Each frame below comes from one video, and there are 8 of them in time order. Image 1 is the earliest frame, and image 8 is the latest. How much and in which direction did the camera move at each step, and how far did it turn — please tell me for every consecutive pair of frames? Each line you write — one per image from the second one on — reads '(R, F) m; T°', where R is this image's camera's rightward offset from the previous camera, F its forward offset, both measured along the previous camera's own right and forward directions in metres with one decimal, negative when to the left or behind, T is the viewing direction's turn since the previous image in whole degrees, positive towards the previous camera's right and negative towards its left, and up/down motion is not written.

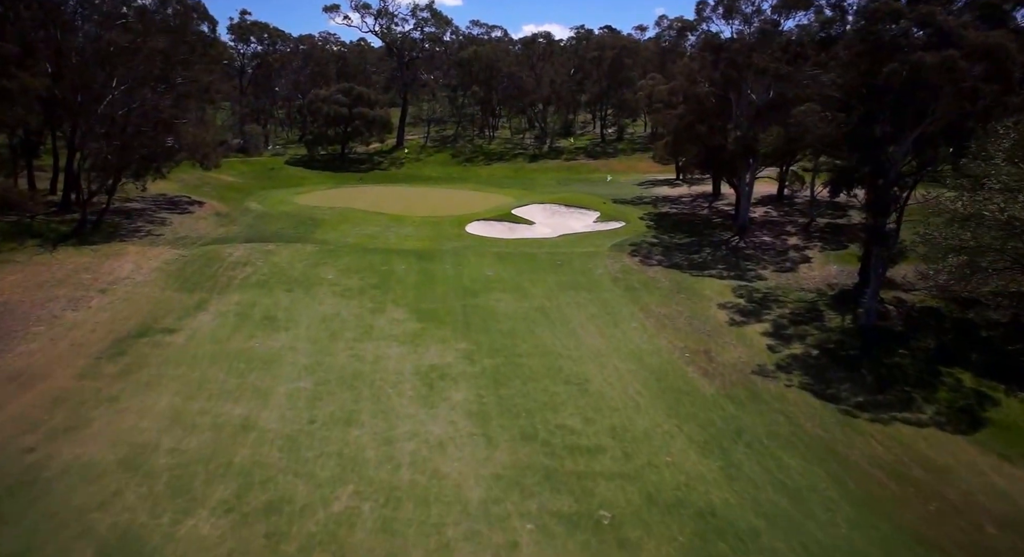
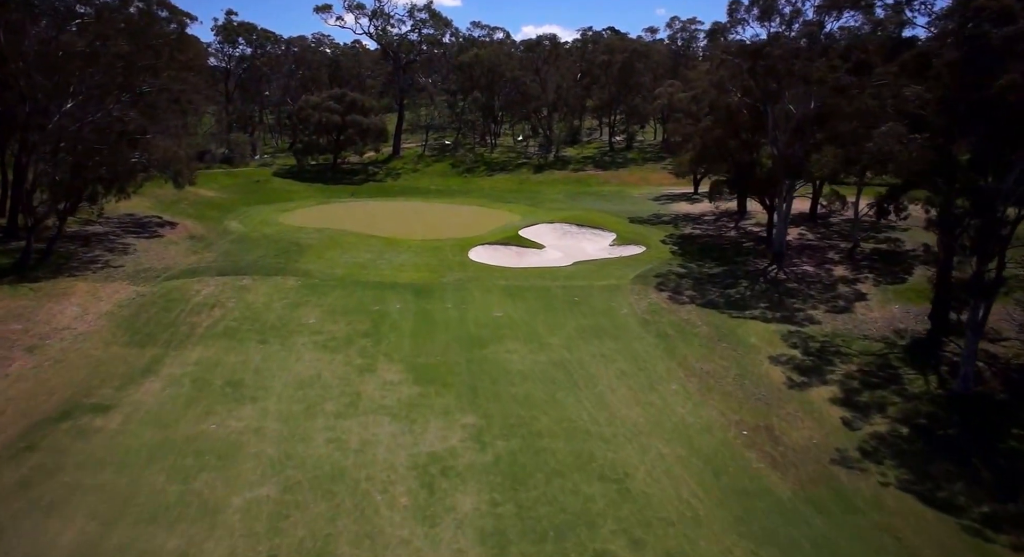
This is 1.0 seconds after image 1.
(-0.5, +4.1) m; 0°
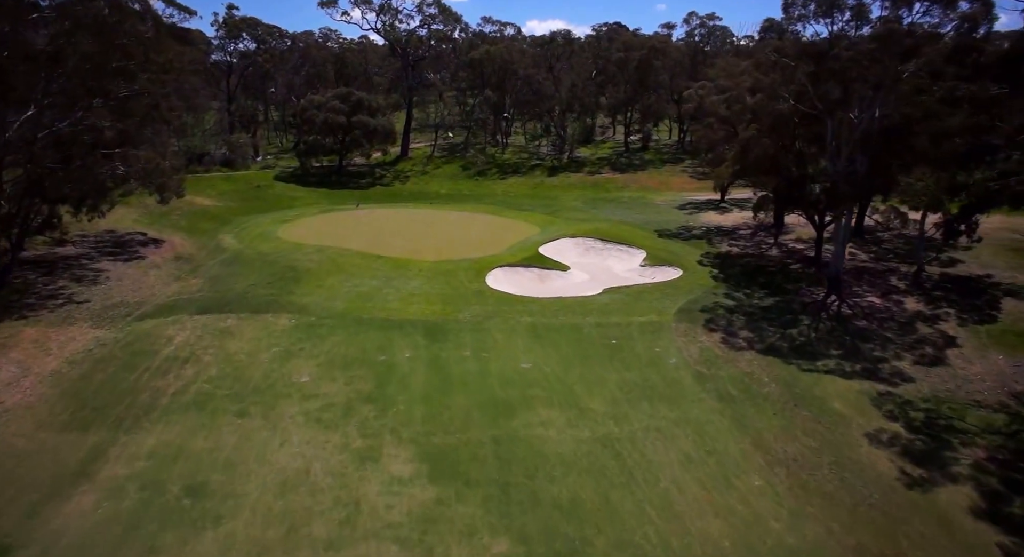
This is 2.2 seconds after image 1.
(-0.9, +4.5) m; -1°
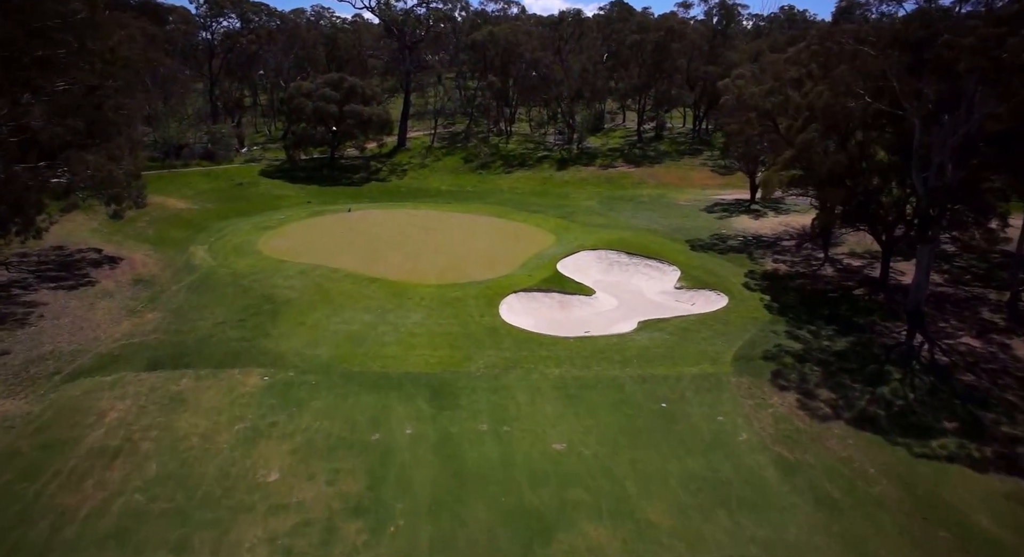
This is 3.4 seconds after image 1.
(-0.9, +5.2) m; 0°
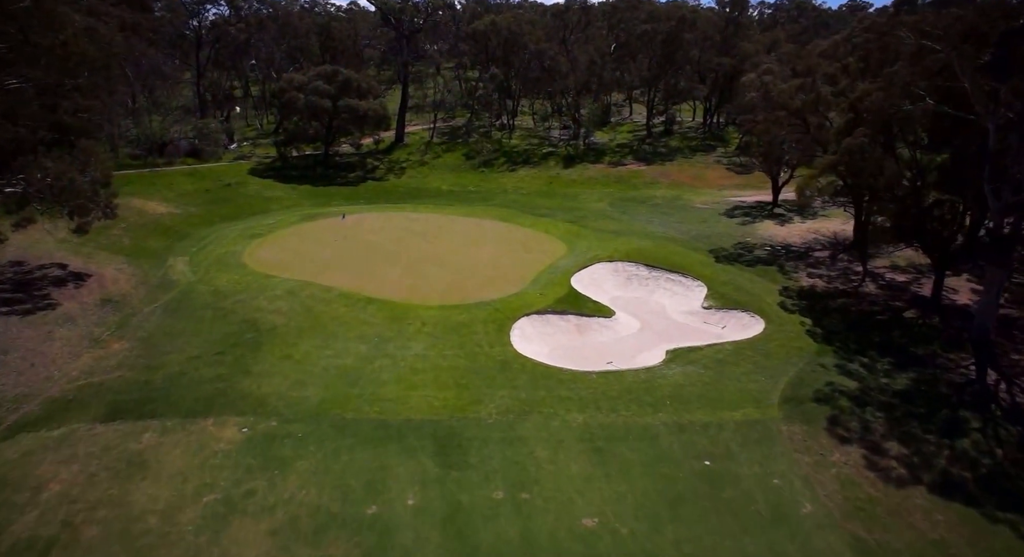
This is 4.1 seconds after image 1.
(-0.6, +3.1) m; 0°
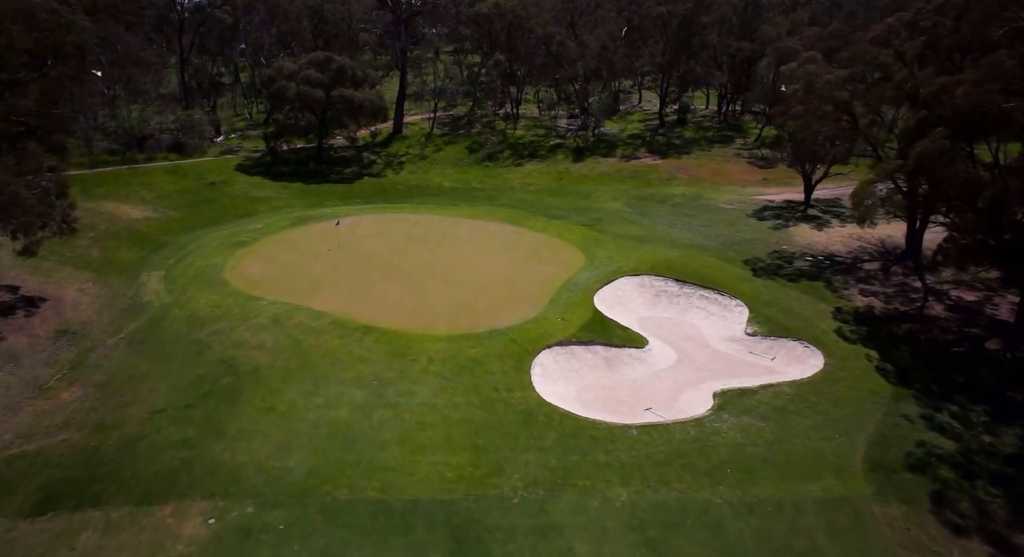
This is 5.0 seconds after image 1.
(-0.8, +3.7) m; 0°
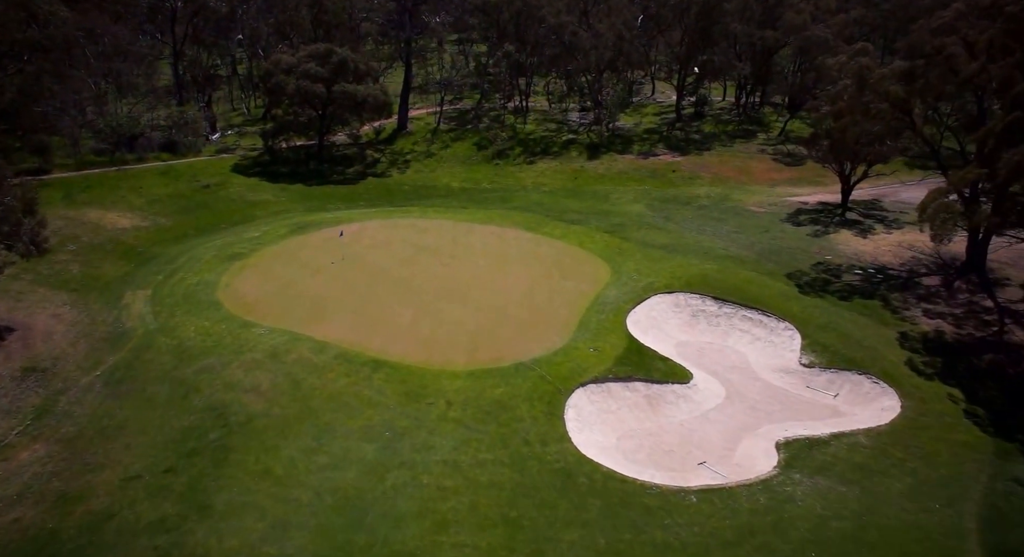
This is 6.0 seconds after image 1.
(-0.9, +2.9) m; 0°
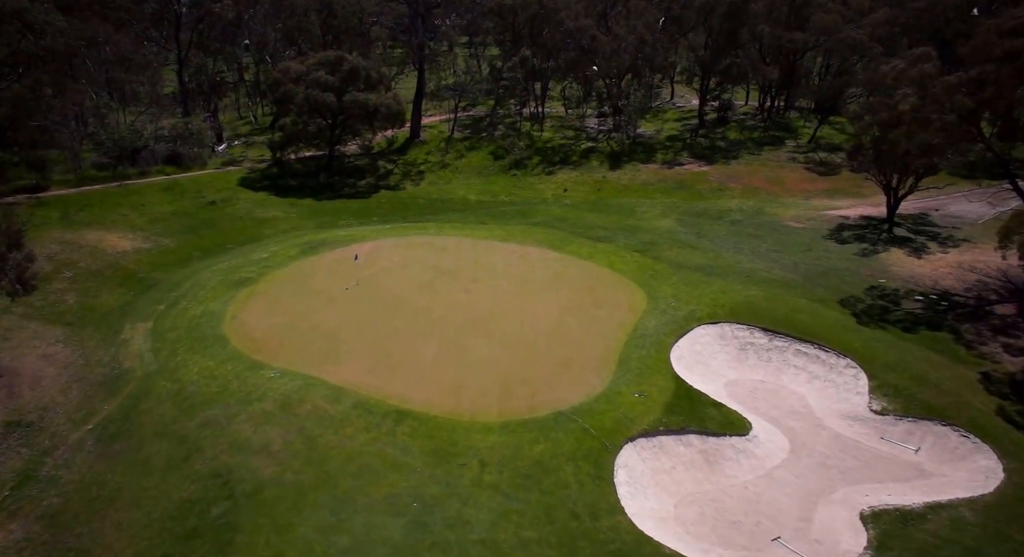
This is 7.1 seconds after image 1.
(-0.9, +2.3) m; -1°
